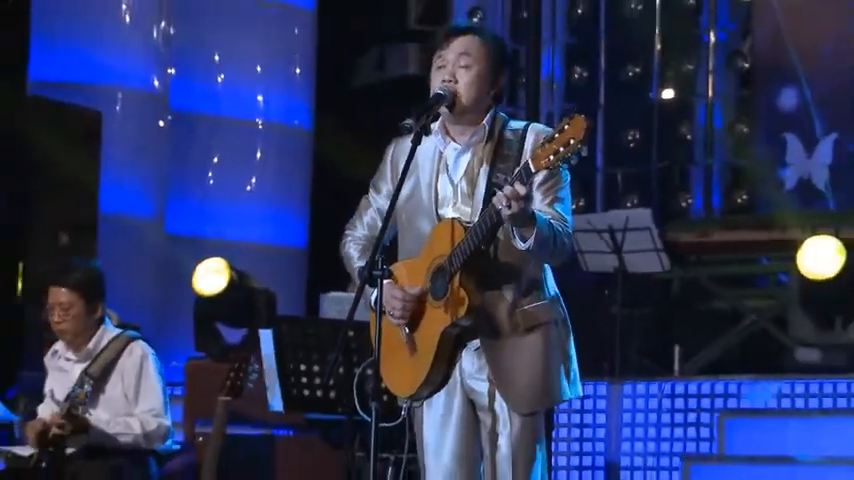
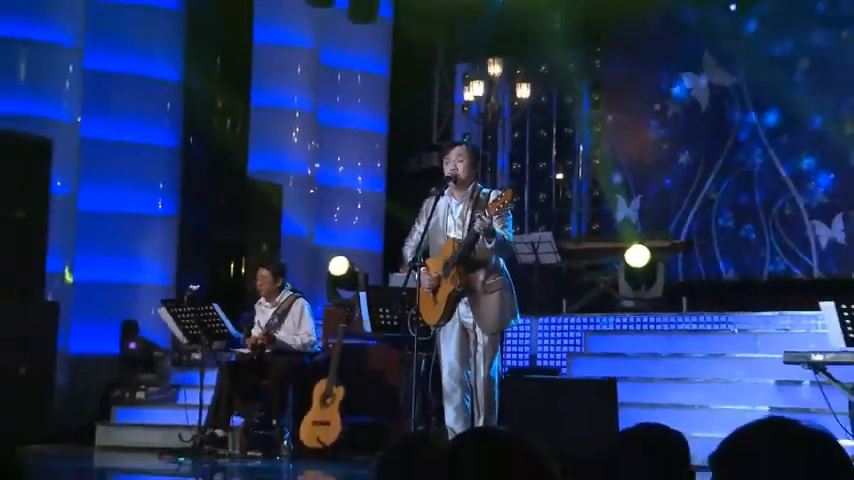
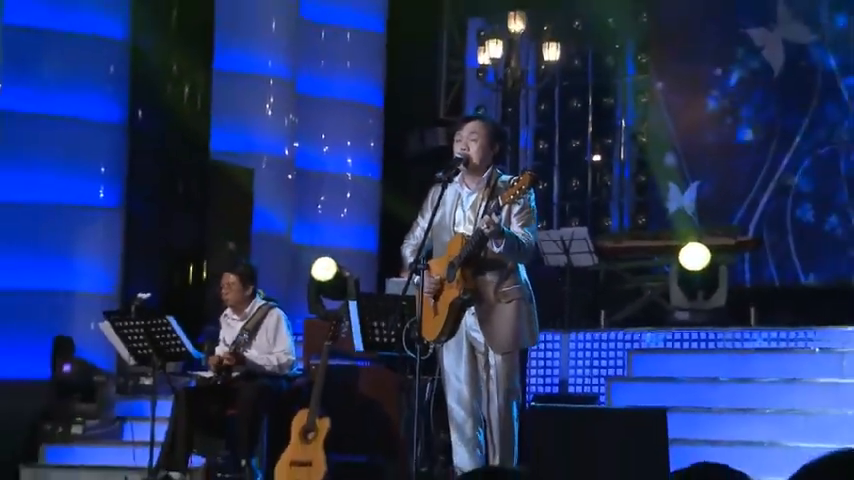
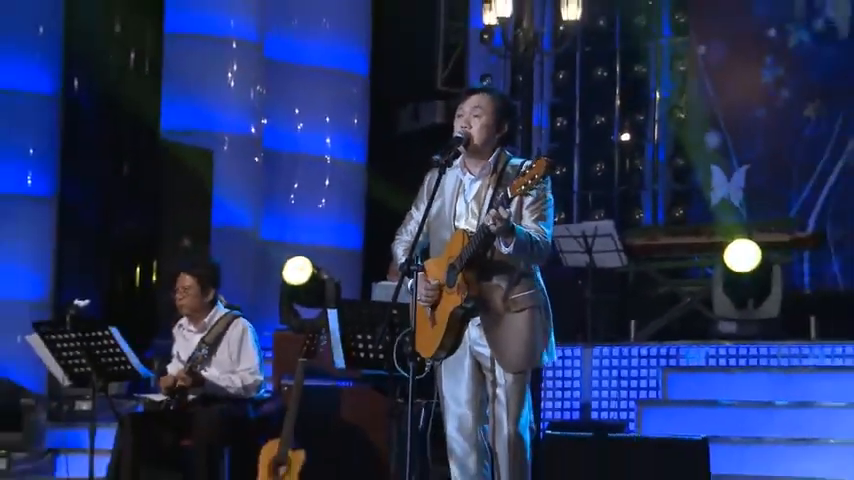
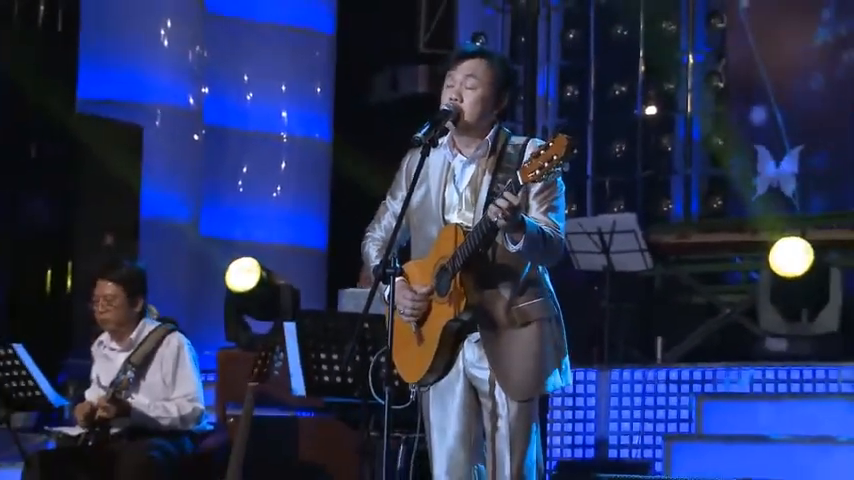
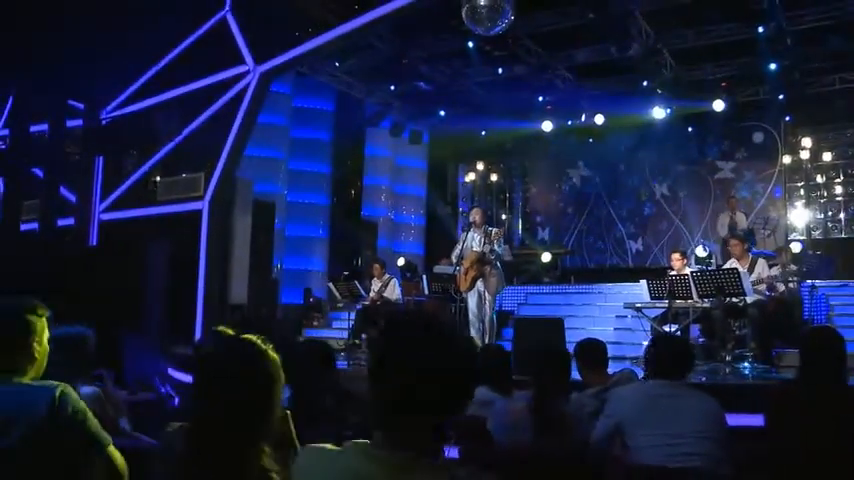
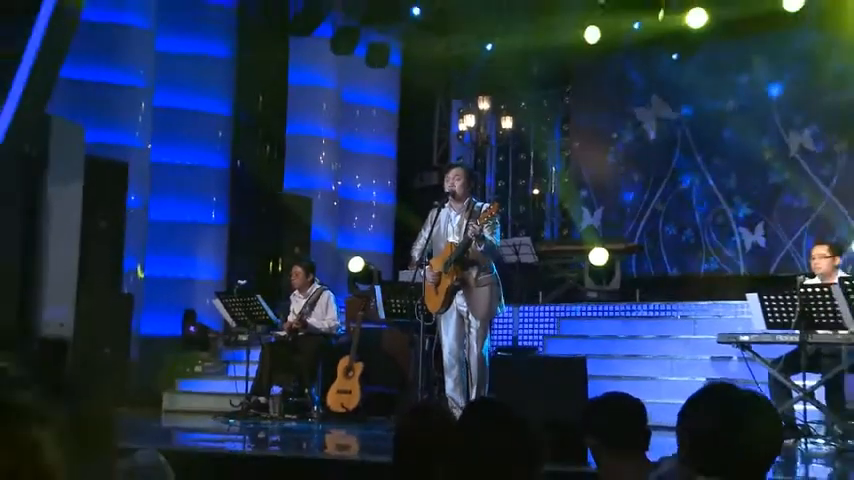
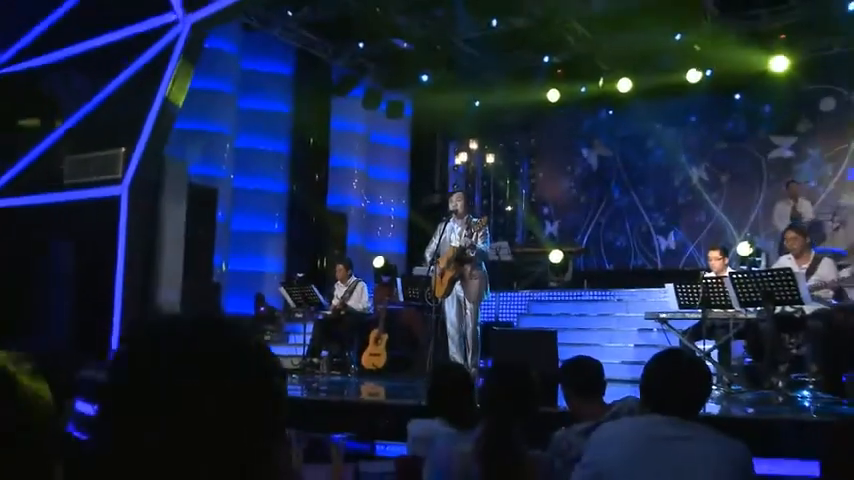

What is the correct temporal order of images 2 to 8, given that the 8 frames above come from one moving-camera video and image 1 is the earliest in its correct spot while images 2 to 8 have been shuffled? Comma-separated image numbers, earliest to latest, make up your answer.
5, 4, 3, 2, 7, 8, 6
